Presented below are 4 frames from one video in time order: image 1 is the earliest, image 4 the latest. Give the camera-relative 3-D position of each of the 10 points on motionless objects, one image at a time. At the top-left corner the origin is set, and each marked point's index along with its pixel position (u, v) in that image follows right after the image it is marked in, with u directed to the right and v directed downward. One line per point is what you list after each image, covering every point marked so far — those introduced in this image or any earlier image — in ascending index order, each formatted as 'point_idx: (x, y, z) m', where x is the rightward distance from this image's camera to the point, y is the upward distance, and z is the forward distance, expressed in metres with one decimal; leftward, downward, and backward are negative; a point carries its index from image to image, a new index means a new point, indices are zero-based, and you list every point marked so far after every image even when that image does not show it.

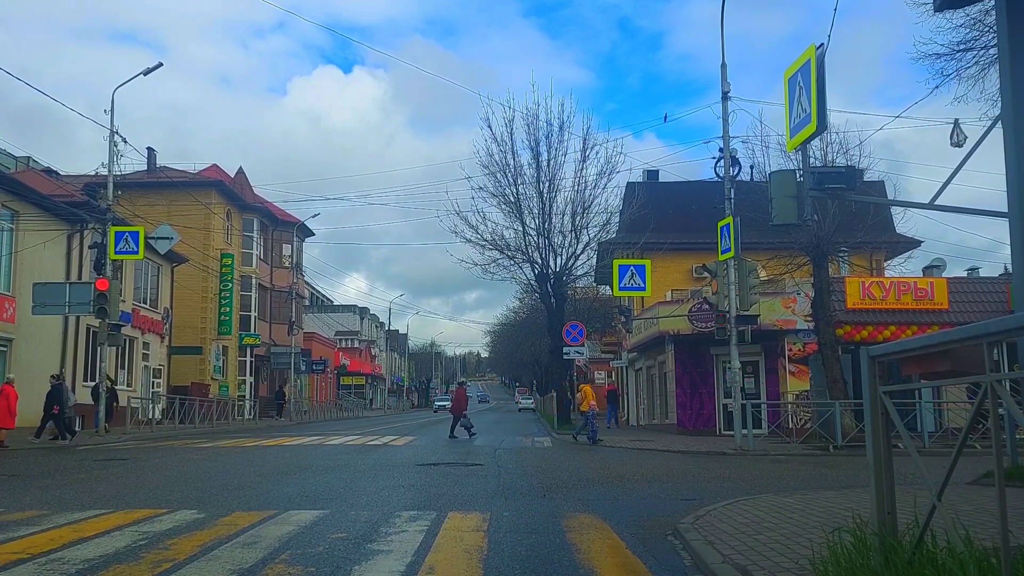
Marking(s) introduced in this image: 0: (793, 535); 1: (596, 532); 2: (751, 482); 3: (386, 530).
0: (+2.3, -2.0, +7.0) m
1: (+0.7, -2.2, +7.7) m
2: (+3.2, -2.6, +11.6) m
3: (-1.1, -2.1, +7.6) m
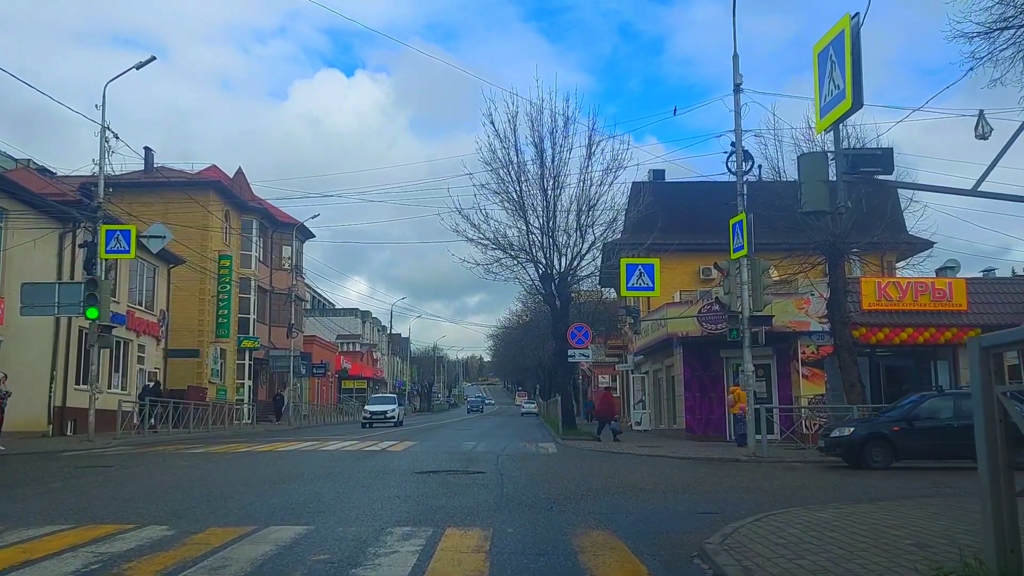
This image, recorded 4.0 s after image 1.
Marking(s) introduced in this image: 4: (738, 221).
0: (+2.3, -1.9, +6.1) m
1: (+0.8, -2.1, +6.8) m
2: (+3.2, -2.6, +10.7) m
3: (-1.1, -2.0, +6.8) m
4: (+5.2, +1.5, +20.0) m
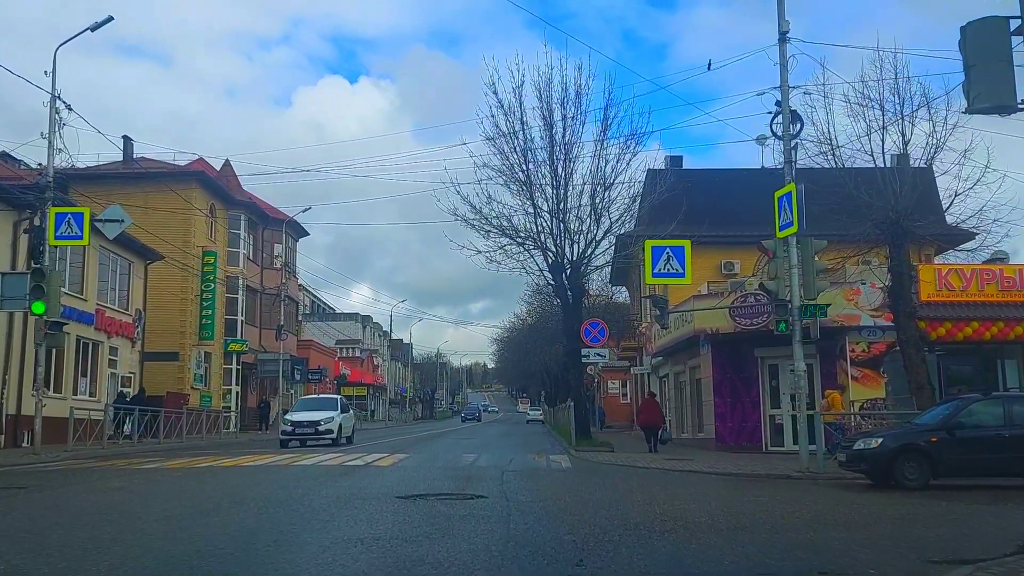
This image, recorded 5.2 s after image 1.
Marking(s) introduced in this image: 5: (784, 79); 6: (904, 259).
0: (+2.4, -1.5, +3.0) m
1: (+0.8, -1.7, +3.7) m
2: (+3.3, -2.2, +7.6) m
3: (-1.0, -1.6, +3.7) m
4: (+5.3, +1.8, +16.9) m
5: (+5.4, +4.2, +17.4) m
6: (+8.1, +0.6, +18.0) m
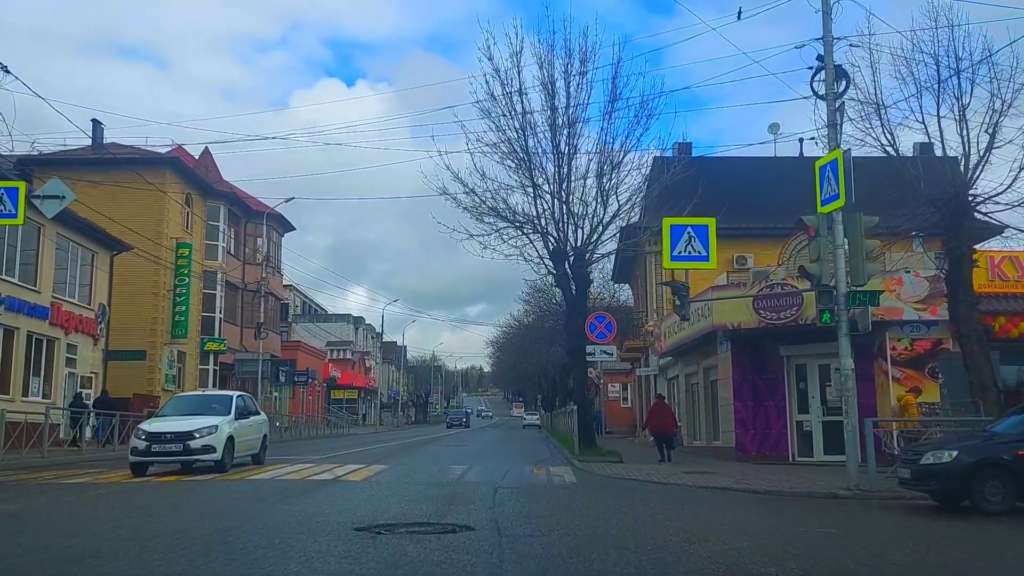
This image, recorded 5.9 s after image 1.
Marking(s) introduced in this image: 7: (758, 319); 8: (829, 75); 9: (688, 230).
0: (+2.3, -1.1, +0.4) m
1: (+0.8, -1.3, +1.1) m
2: (+3.3, -1.9, +5.0) m
3: (-1.0, -1.3, +1.1) m
4: (+5.2, +2.1, +14.3) m
5: (+5.4, +4.4, +14.8) m
6: (+8.0, +0.8, +15.5) m
7: (+5.5, -0.7, +19.8) m
8: (+5.3, +3.6, +14.8) m
9: (+3.2, +1.1, +16.1) m
